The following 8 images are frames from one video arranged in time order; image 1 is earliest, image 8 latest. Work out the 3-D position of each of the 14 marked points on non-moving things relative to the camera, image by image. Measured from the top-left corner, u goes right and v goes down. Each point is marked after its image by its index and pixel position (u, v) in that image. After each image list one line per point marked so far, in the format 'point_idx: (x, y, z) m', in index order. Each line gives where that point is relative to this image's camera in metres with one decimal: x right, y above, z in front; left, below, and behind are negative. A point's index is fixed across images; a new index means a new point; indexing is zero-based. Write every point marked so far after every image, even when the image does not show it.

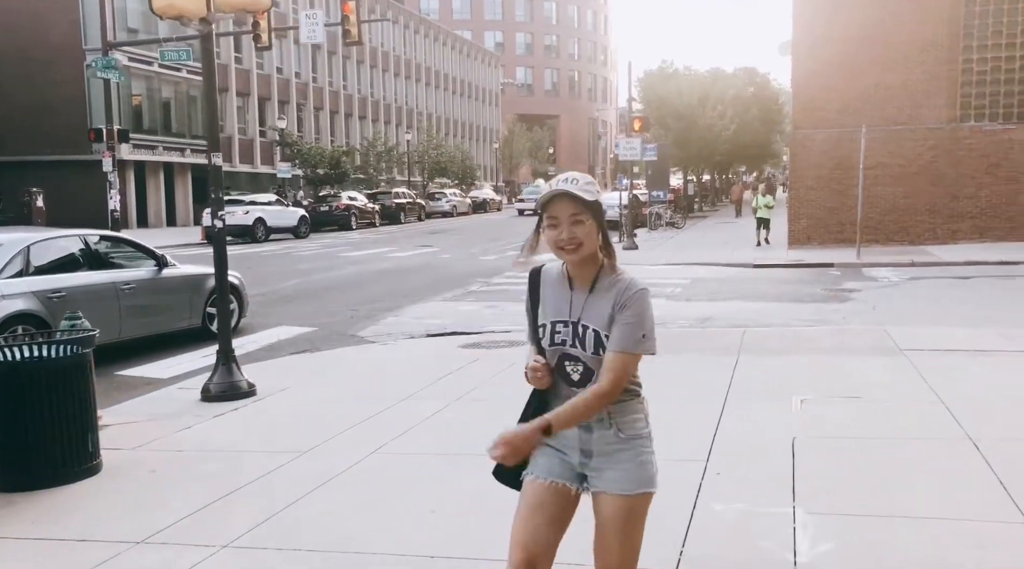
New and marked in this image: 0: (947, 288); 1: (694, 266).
0: (+6.4, 0.0, +14.5) m
1: (+3.8, +0.4, +20.2) m
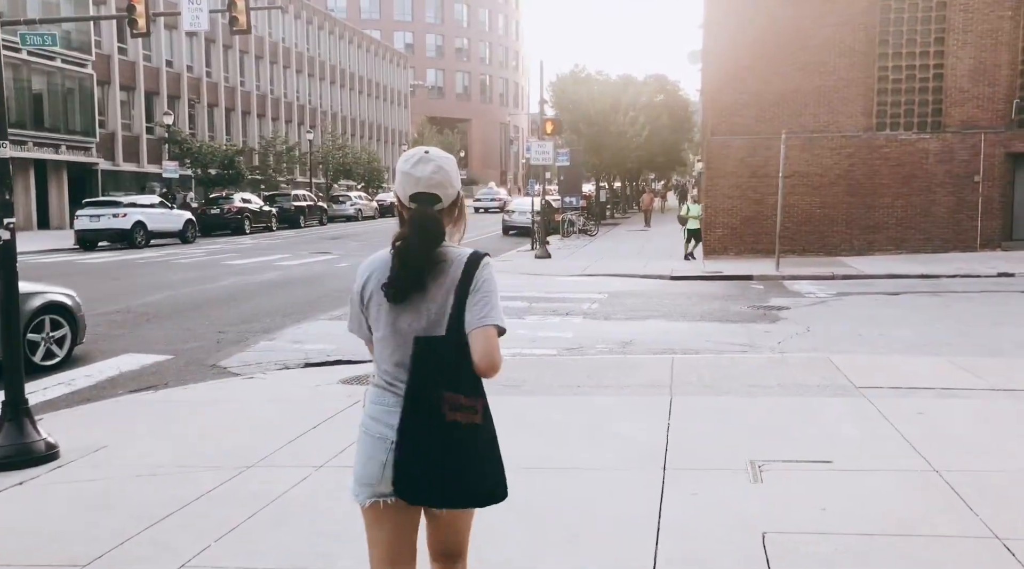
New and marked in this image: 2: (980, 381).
0: (+5.0, -0.3, +13.5) m
1: (+1.9, +0.1, +18.9) m
2: (+3.7, -0.8, +7.7) m
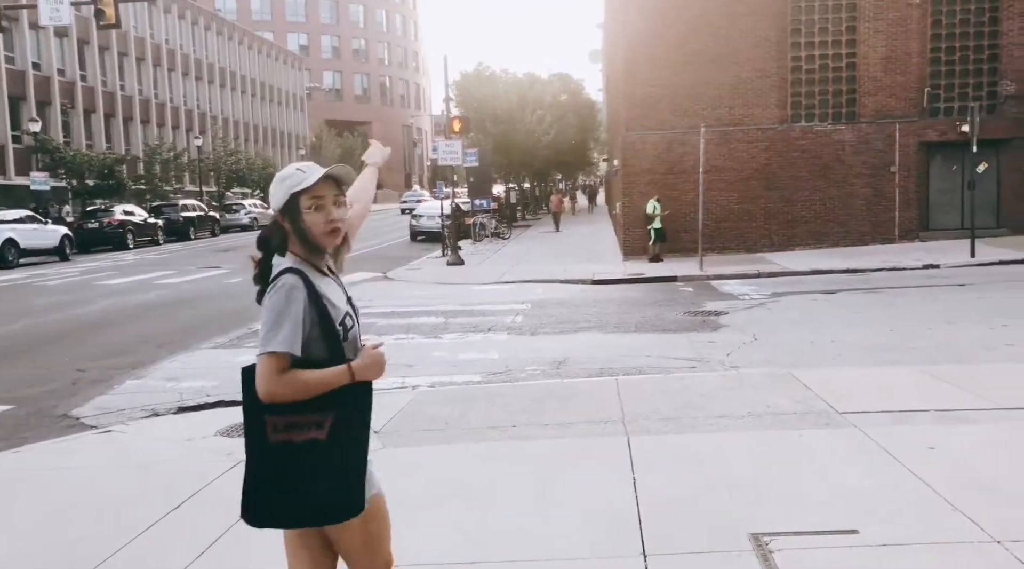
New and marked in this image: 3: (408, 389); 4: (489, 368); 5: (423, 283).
0: (+3.9, -0.3, +12.6) m
1: (+0.3, 0.0, +17.7) m
2: (+3.1, -0.8, +6.7) m
3: (-0.9, -1.0, +9.0) m
4: (-0.2, -0.9, +10.0) m
5: (-1.8, +0.1, +19.7) m
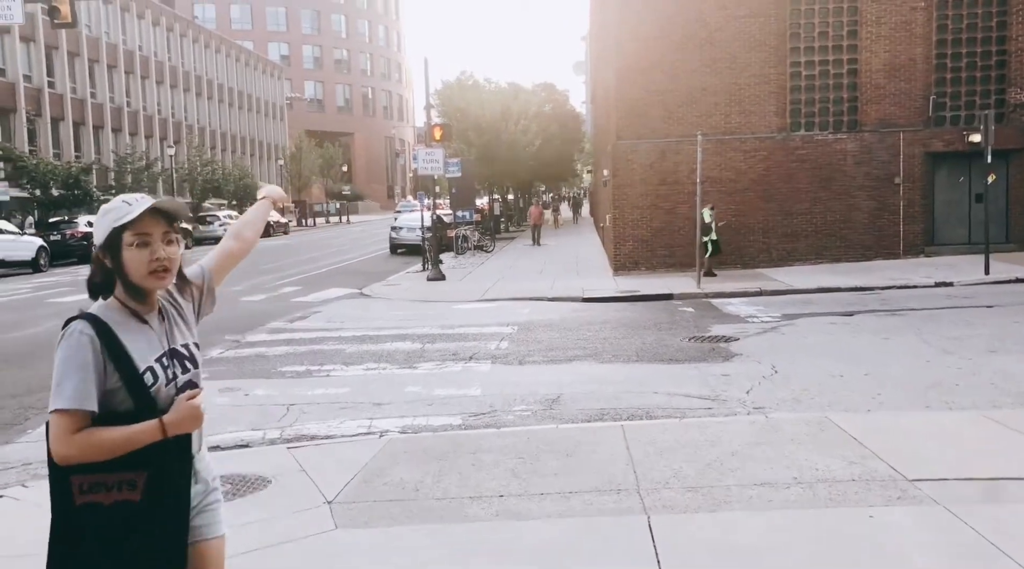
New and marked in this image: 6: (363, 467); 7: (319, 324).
0: (+3.8, -0.5, +11.4) m
1: (0.0, -0.3, +16.4) m
2: (+3.1, -1.0, +5.4) m
3: (-1.0, -1.2, +7.6) m
4: (-0.4, -1.1, +8.6) m
5: (-2.1, -0.3, +18.3) m
6: (-1.0, -1.3, +6.8) m
7: (-3.0, -0.6, +15.2) m
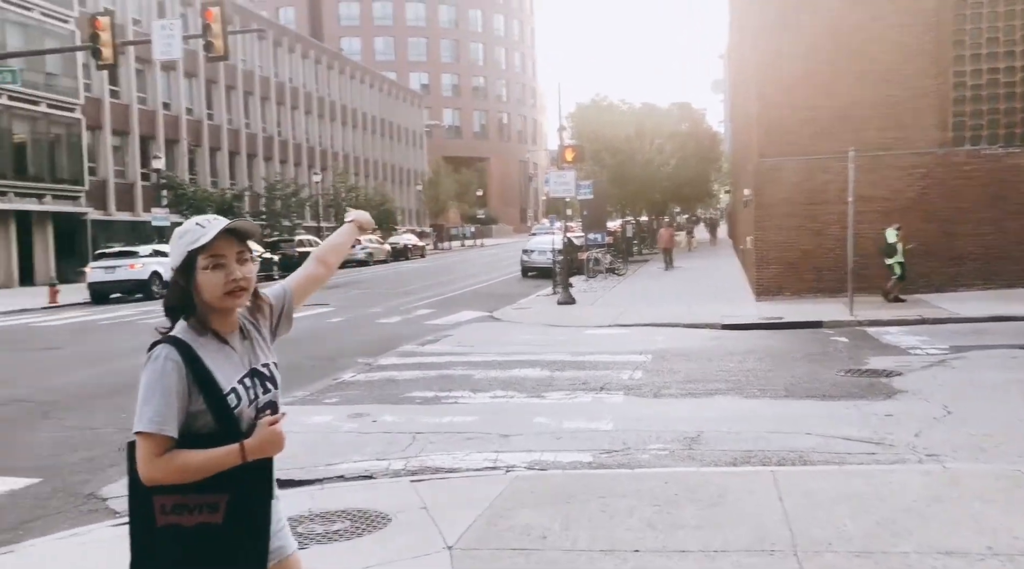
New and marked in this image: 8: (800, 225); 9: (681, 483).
0: (+5.2, -0.8, +10.2) m
1: (+2.2, -0.7, +15.6) m
2: (+3.7, -1.1, +4.3) m
3: (0.0, -1.4, +7.1) m
4: (+0.7, -1.3, +8.0) m
5: (+0.4, -0.7, +17.8) m
6: (-0.2, -1.4, +6.3) m
7: (-0.9, -1.0, +14.9) m
8: (+5.9, +1.2, +20.0) m
9: (+1.1, -1.3, +6.4) m
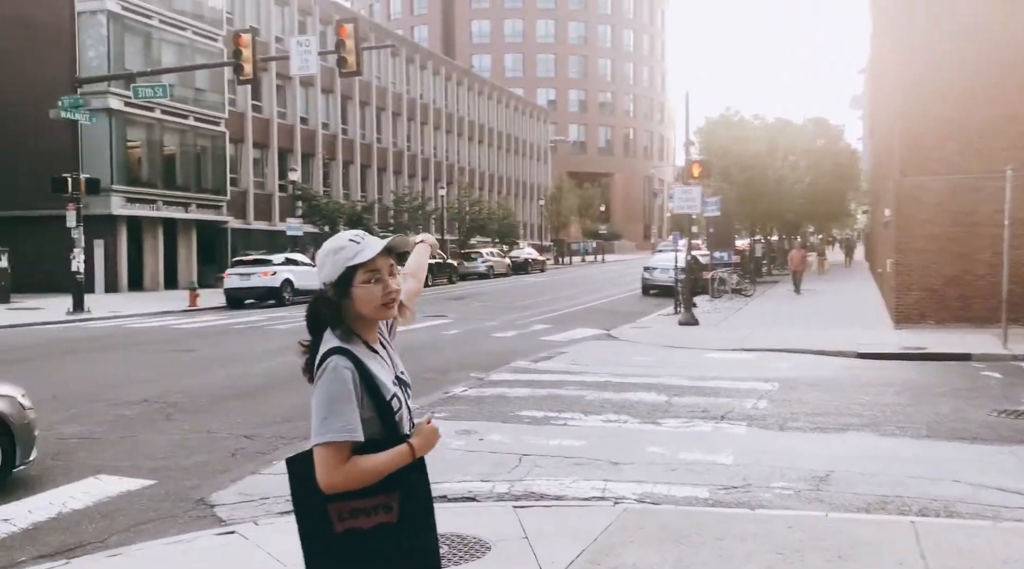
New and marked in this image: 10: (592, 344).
0: (+6.3, -1.2, +9.0) m
1: (+4.0, -1.1, +14.8) m
2: (+4.1, -1.3, +3.4) m
3: (+0.7, -1.5, +6.6) m
4: (+1.6, -1.5, +7.4) m
5: (+2.5, -1.0, +17.2) m
6: (+0.5, -1.5, +5.8) m
7: (+0.8, -1.2, +14.4) m
8: (+8.2, +0.7, +18.7) m
9: (+1.7, -1.4, +5.7) m
10: (+1.4, -1.1, +17.5) m
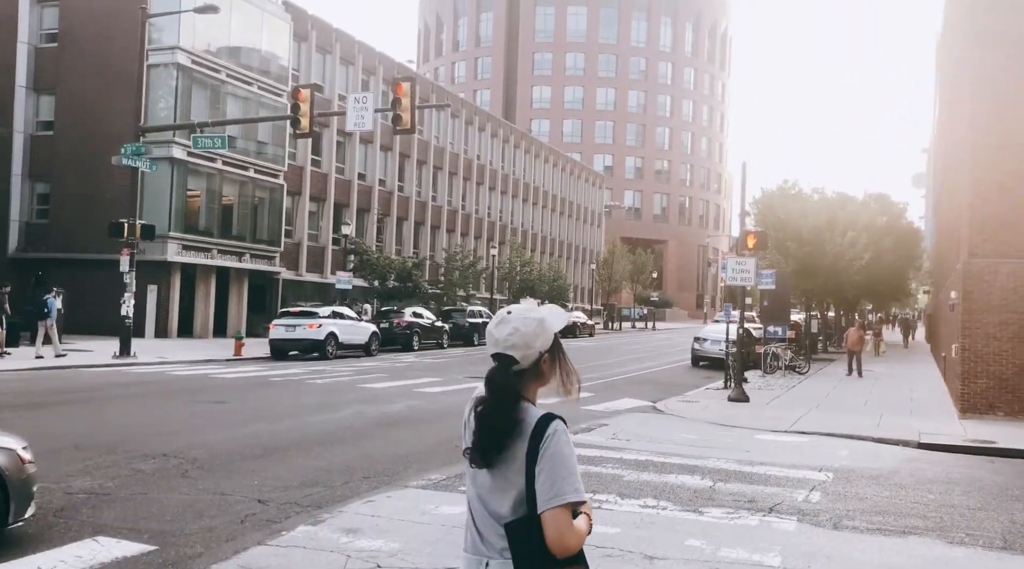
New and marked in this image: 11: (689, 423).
0: (+6.5, -2.0, +8.0) m
1: (+4.5, -2.2, +13.9) m
2: (+4.0, -1.7, +2.5) m
3: (+0.8, -2.0, +5.9) m
4: (+1.7, -2.0, +6.6) m
5: (+3.1, -2.3, +16.4) m
6: (+0.5, -1.9, +5.1) m
7: (+1.3, -2.2, +13.7) m
8: (+9.0, -0.9, +17.7) m
9: (+1.8, -1.9, +4.9) m
10: (+2.1, -2.3, +16.8) m
11: (+2.9, -2.3, +16.2) m
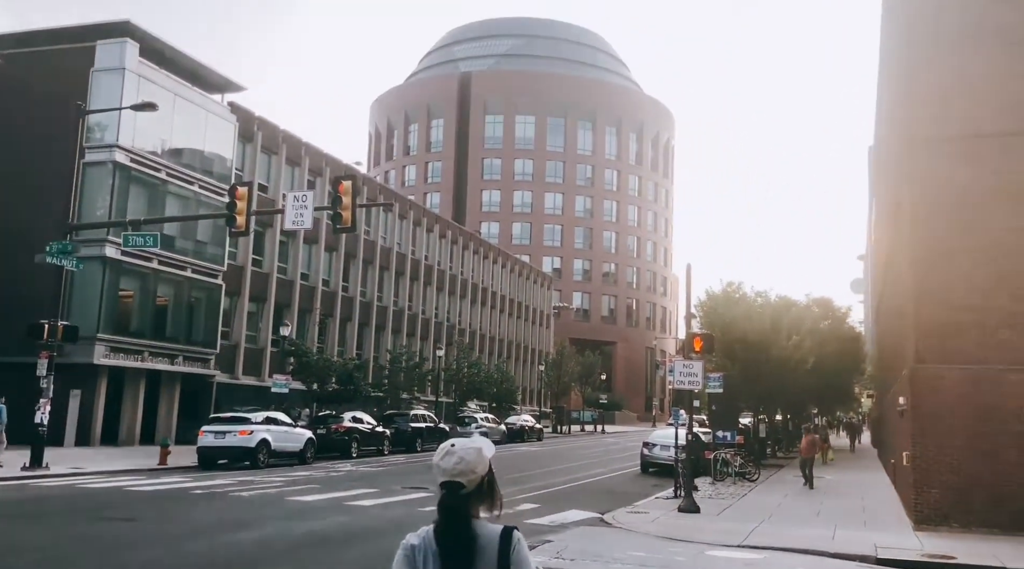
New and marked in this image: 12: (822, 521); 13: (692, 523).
0: (+6.0, -2.9, +7.2) m
1: (+3.6, -3.6, +13.0) m
2: (+3.7, -2.0, +1.7) m
3: (+0.4, -2.6, +4.8) m
4: (+1.2, -2.7, +5.6) m
5: (+2.1, -4.0, +15.4) m
6: (+0.1, -2.4, +4.1) m
7: (+0.4, -3.6, +12.6) m
8: (+8.0, -2.8, +17.1) m
9: (+1.4, -2.4, +4.0) m
10: (+1.1, -4.0, +15.7) m
11: (+1.9, -3.9, +15.1) m
12: (+5.5, -4.2, +17.5) m
13: (+3.1, -4.1, +17.0) m
